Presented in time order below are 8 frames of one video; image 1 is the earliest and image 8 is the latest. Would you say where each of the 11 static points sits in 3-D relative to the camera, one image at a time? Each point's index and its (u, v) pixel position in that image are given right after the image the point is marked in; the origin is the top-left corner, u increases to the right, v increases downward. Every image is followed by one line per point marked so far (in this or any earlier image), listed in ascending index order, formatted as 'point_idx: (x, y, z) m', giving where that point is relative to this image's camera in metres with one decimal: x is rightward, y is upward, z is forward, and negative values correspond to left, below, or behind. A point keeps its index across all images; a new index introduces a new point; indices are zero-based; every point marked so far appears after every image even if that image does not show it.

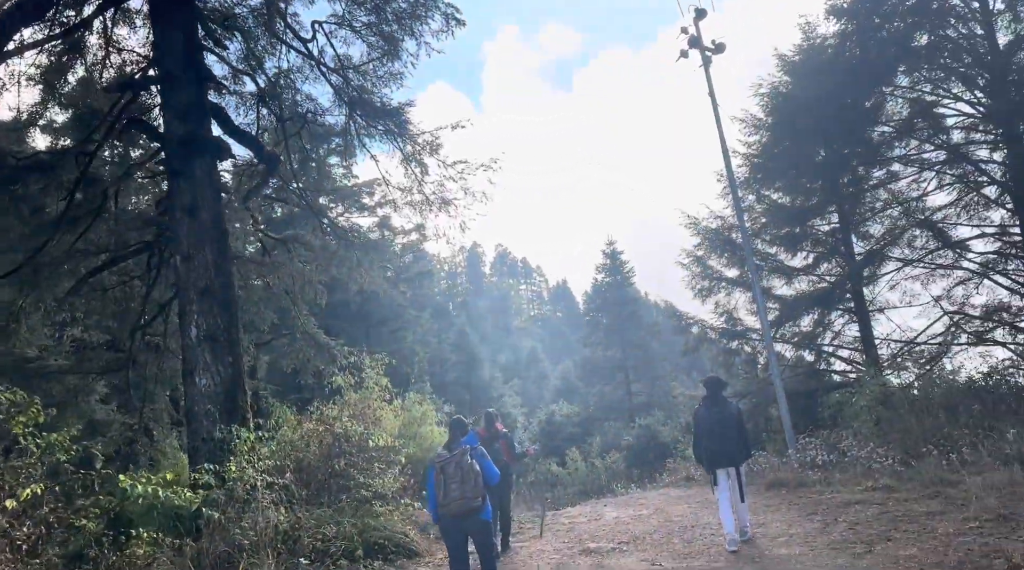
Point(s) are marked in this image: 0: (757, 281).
0: (+6.1, +0.1, +18.7) m
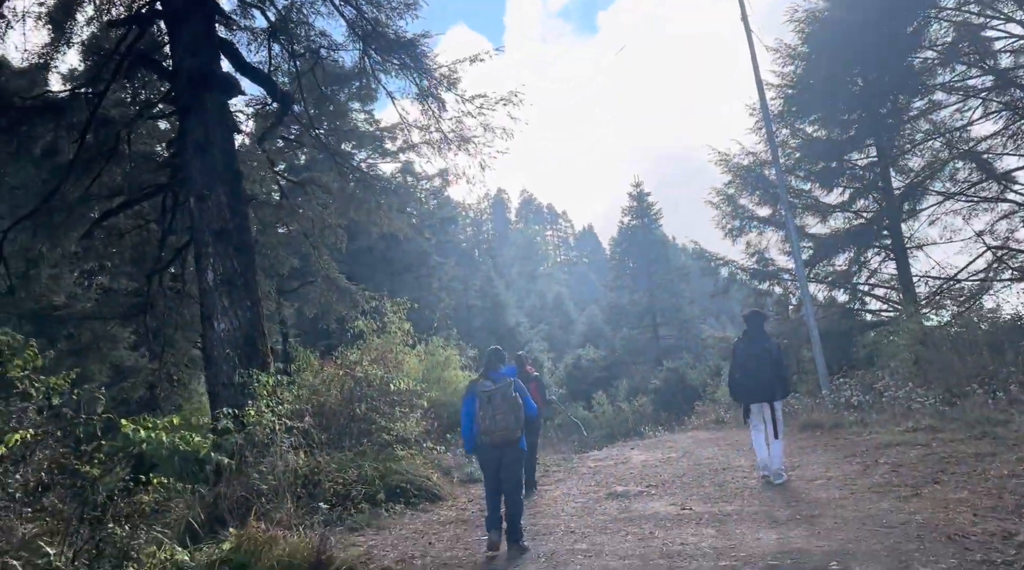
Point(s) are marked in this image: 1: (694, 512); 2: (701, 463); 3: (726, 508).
0: (+6.6, +1.5, +18.1) m
1: (+1.5, -1.9, +6.4) m
2: (+2.3, -2.2, +9.4) m
3: (+1.8, -1.9, +6.3) m
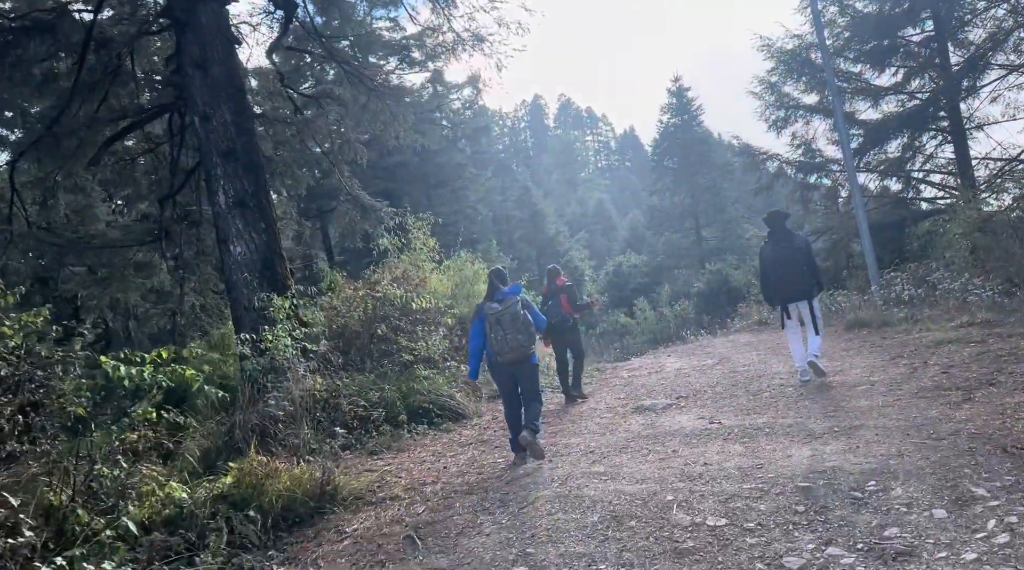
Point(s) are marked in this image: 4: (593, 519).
0: (+7.2, +3.9, +16.9) m
1: (+1.6, -1.1, +6.0) m
2: (+2.6, -1.0, +8.9) m
3: (+1.9, -1.1, +5.9) m
4: (+0.5, -1.3, +4.2) m
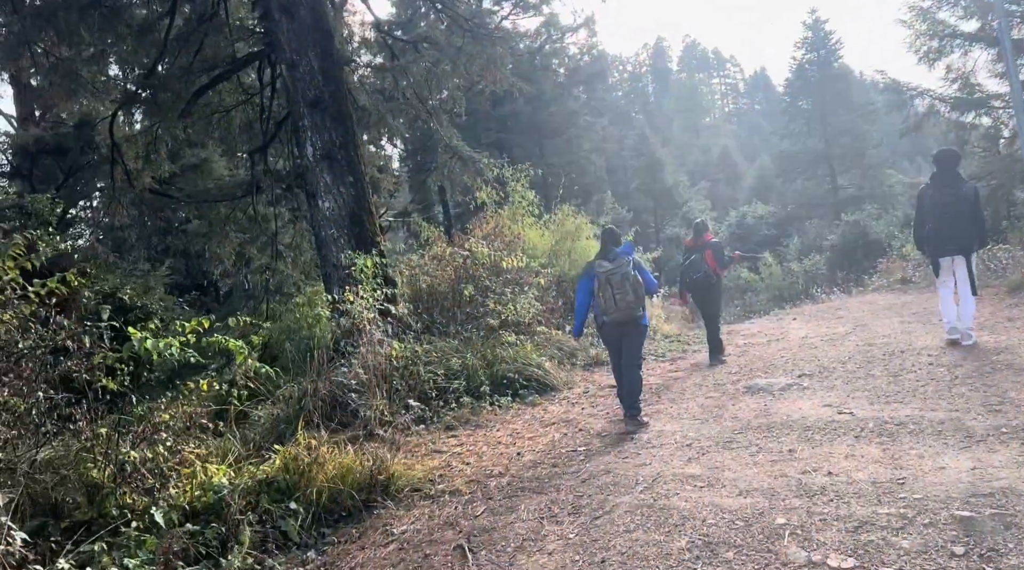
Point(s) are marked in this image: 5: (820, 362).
0: (+9.4, +4.8, +14.5) m
1: (+2.2, -0.9, +4.9) m
2: (+3.6, -0.6, +7.7) m
3: (+2.4, -0.8, +4.8) m
4: (+0.8, -1.2, +3.4) m
5: (+2.9, -0.7, +7.1) m
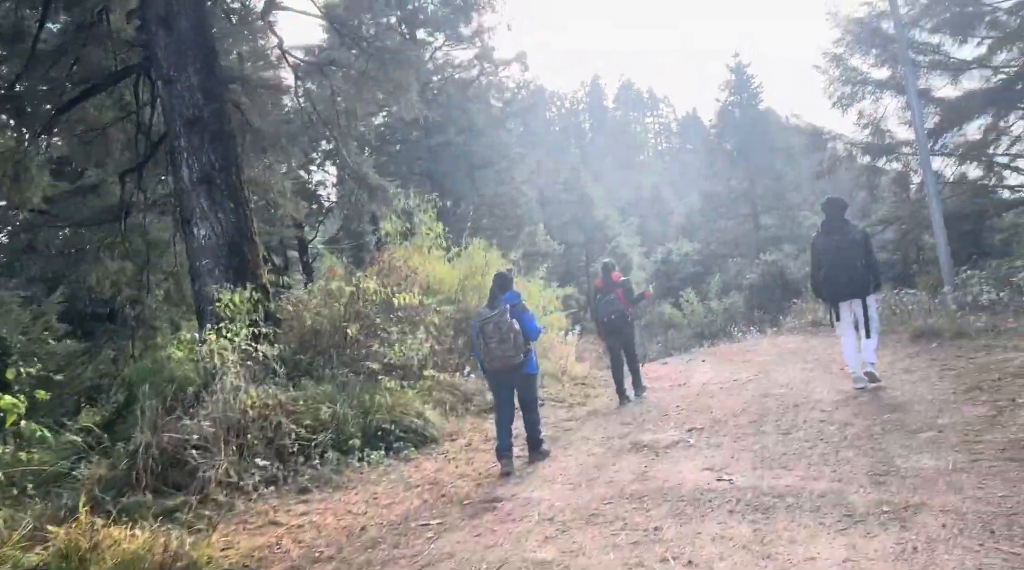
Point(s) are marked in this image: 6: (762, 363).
0: (+7.7, +4.0, +14.8) m
1: (+1.3, -1.2, +4.5) m
2: (+2.5, -1.0, +7.3) m
3: (+1.5, -1.1, +4.4) m
4: (0.0, -1.4, +2.8) m
5: (+1.8, -1.1, +6.7) m
6: (+3.4, -1.0, +10.3) m
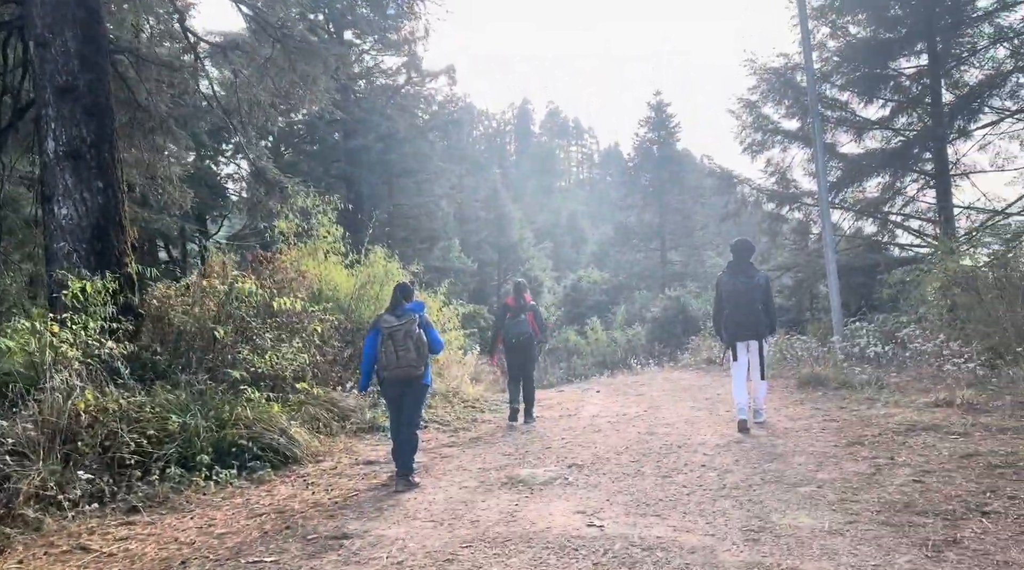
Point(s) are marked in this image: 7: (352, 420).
0: (+6.1, +3.0, +15.2) m
1: (+0.5, -1.4, +4.1) m
2: (+1.4, -1.3, +7.1) m
3: (+0.7, -1.3, +4.1) m
4: (-0.7, -1.4, +2.4) m
5: (+0.7, -1.4, +6.4) m
6: (+1.9, -1.5, +10.1) m
7: (-1.7, -1.4, +7.9) m
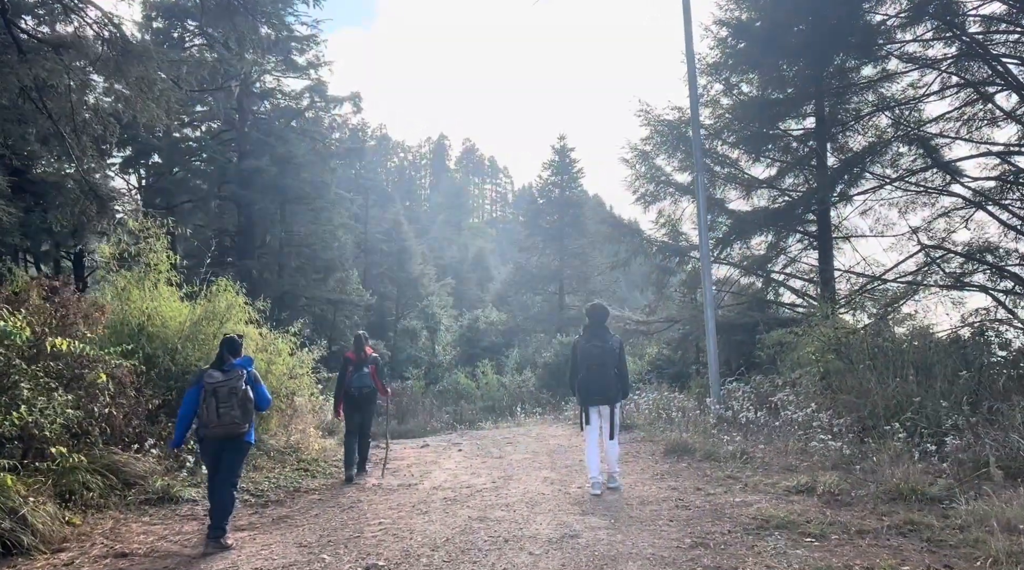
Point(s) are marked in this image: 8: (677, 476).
0: (+3.8, +1.9, +15.0) m
1: (-0.7, -1.7, +3.1) m
2: (-0.2, -1.8, +6.2) m
3: (-0.4, -1.7, +3.1) m
4: (-1.6, -1.6, +1.2) m
5: (-0.7, -1.8, +5.4) m
6: (0.0, -2.1, +9.2) m
7: (-3.2, -1.8, +6.7) m
8: (+1.6, -1.9, +7.6) m
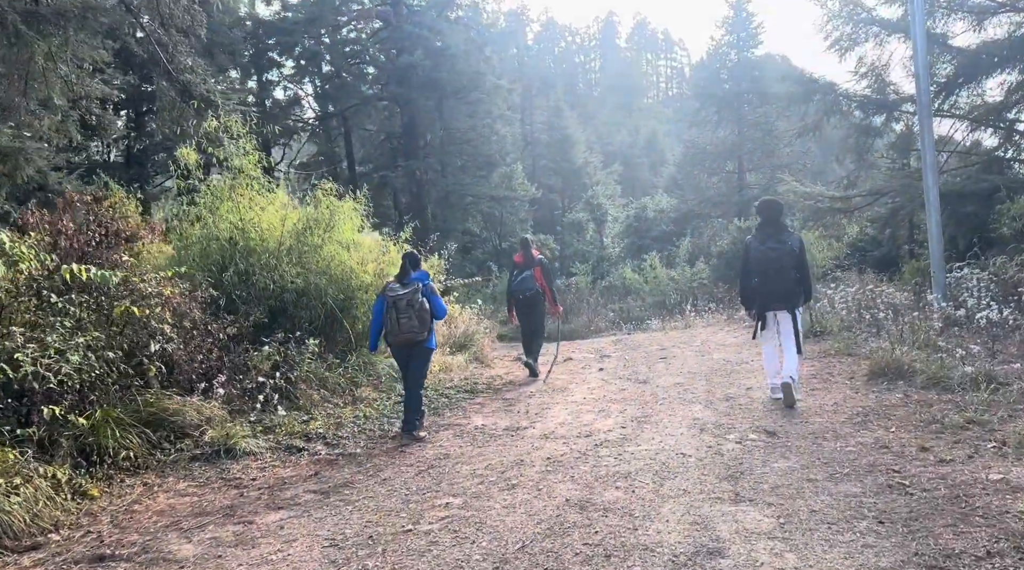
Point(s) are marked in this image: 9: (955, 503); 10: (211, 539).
0: (+6.2, +4.1, +11.4) m
1: (-0.7, -1.5, +1.5) m
2: (+0.5, -1.2, +4.4) m
3: (-0.4, -1.5, +1.5) m
4: (-2.0, -1.7, -0.1) m
5: (-0.2, -1.3, +3.8) m
6: (+1.4, -1.0, +7.3) m
7: (-2.3, -1.1, +5.6) m
8: (+2.6, -0.9, +5.3) m
9: (+2.1, -1.0, +3.7) m
10: (-1.6, -1.4, +4.0) m
